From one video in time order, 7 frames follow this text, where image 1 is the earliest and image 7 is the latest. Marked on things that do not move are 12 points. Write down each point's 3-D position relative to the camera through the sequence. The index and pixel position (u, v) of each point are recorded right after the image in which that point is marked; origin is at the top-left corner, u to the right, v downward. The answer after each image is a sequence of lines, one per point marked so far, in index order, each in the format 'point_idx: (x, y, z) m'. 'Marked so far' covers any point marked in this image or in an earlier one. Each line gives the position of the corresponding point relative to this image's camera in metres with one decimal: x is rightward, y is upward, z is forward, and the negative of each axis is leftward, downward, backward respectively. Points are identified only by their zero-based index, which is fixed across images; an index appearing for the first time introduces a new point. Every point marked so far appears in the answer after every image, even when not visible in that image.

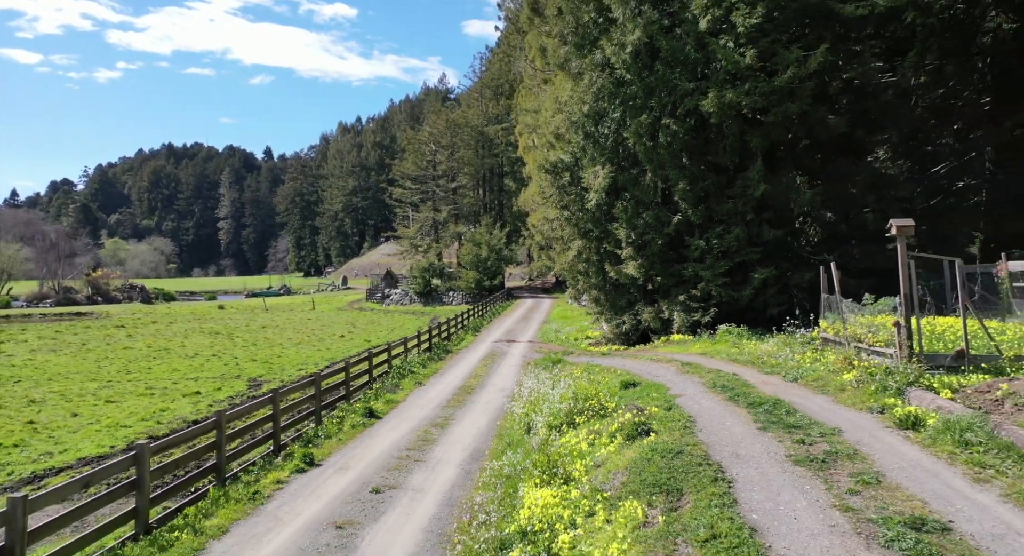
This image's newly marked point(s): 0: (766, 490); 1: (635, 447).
0: (+2.8, -2.2, +8.5) m
1: (+1.8, -2.4, +11.3) m
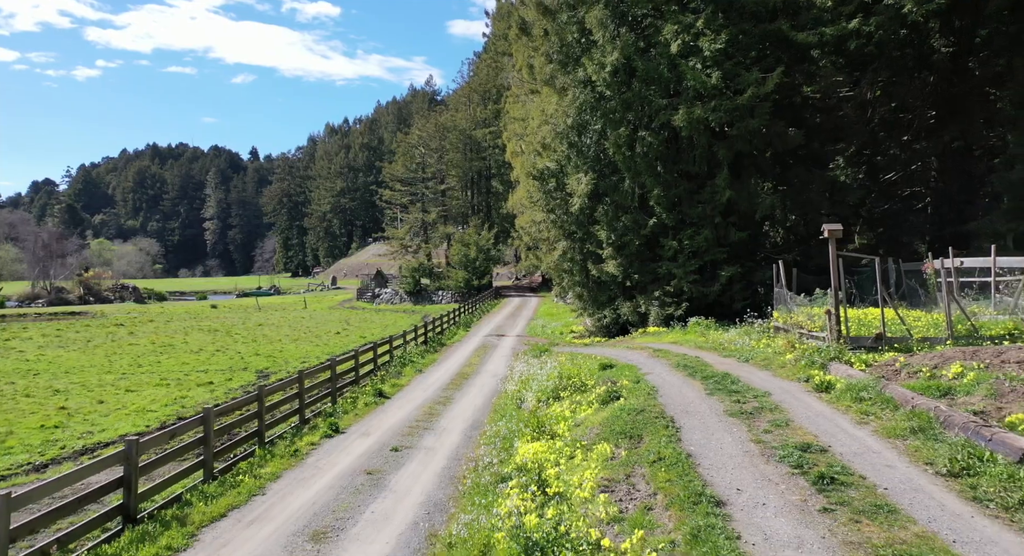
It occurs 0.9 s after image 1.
0: (+2.8, -2.1, +11.2) m
1: (+1.7, -2.3, +14.0) m
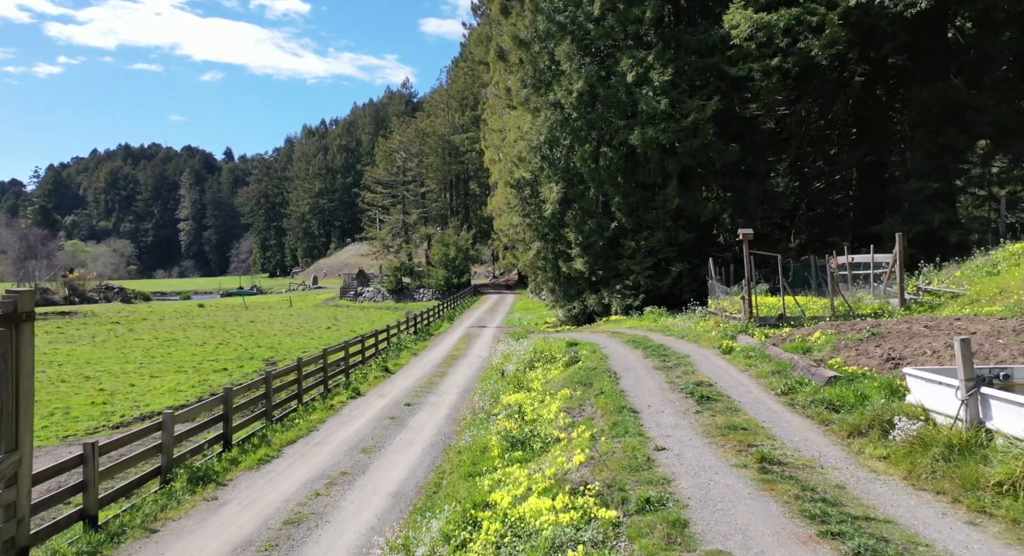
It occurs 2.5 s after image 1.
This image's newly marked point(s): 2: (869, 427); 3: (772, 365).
0: (+2.5, -2.0, +16.0) m
1: (+1.4, -2.1, +18.7) m
2: (+4.5, -1.8, +10.0) m
3: (+5.0, -1.7, +15.5) m
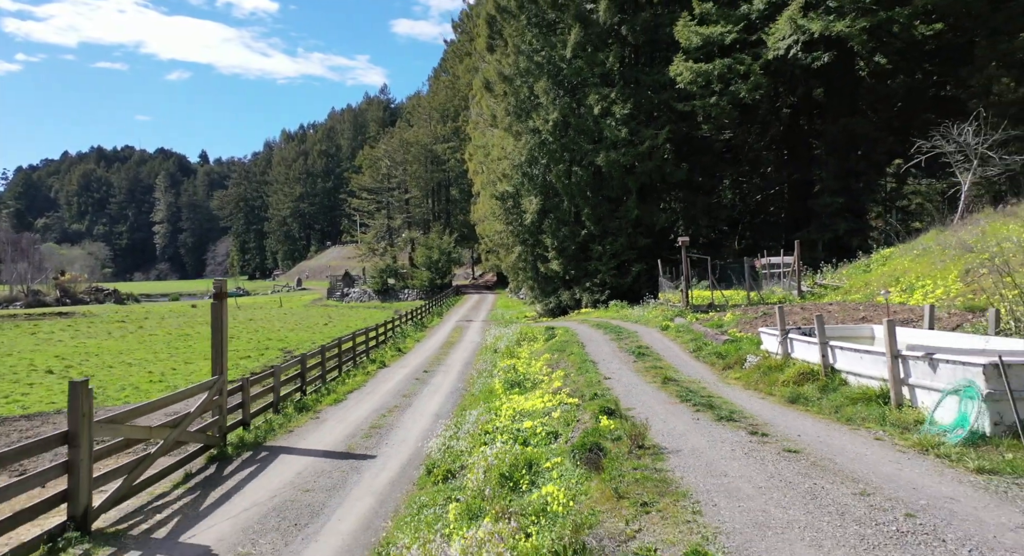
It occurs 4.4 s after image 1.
0: (+2.4, -1.8, +22.3) m
1: (+1.2, -2.0, +25.0) m
2: (+4.6, -1.7, +16.4) m
3: (+4.9, -1.5, +21.9) m
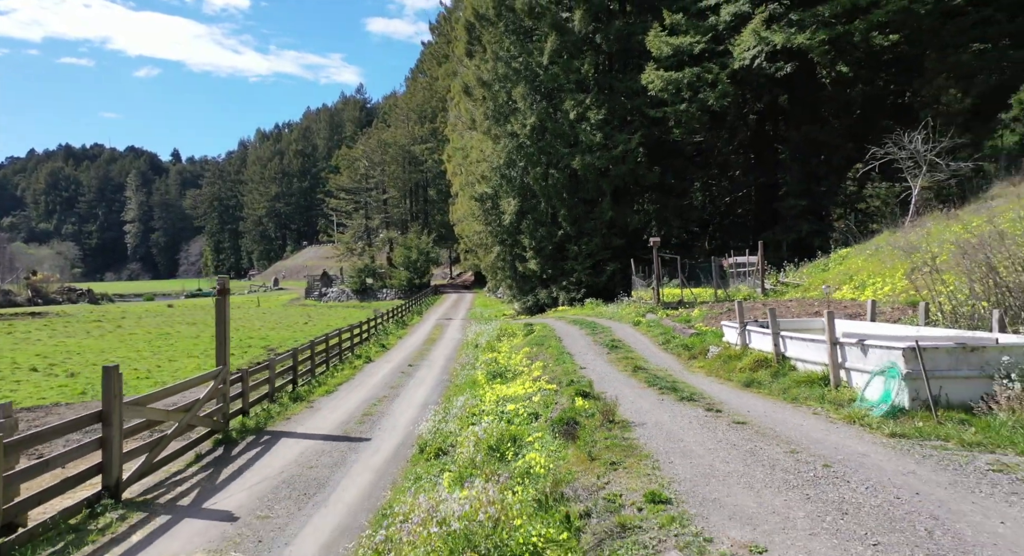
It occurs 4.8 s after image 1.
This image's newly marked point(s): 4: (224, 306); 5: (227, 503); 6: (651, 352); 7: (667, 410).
0: (+1.9, -1.8, +23.7) m
1: (+0.5, -2.0, +26.4) m
2: (+4.2, -1.6, +17.9) m
3: (+4.4, -1.5, +23.4) m
4: (-6.0, -0.6, +16.8) m
5: (-4.0, -3.2, +11.5) m
6: (+3.4, -1.8, +19.7) m
7: (+2.3, -1.9, +11.9) m
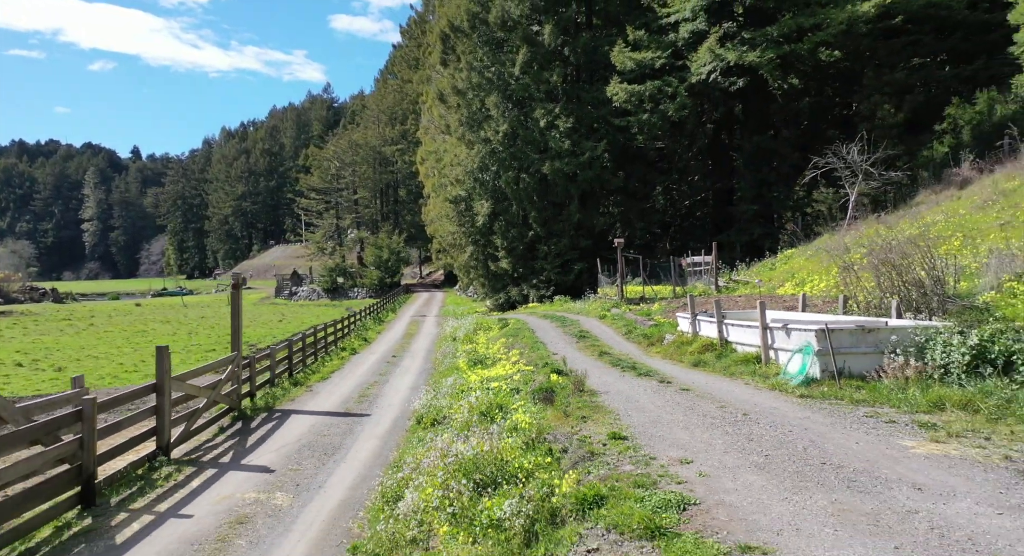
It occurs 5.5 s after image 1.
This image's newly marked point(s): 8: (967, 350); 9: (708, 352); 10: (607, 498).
0: (+1.1, -1.7, +26.1) m
1: (-0.3, -1.9, +28.7) m
2: (+3.7, -1.6, +20.5) m
3: (+3.6, -1.4, +25.9) m
4: (-6.4, -0.5, +18.9) m
5: (-4.3, -3.1, +13.7) m
6: (+2.8, -1.7, +22.2) m
7: (+2.0, -1.9, +14.4) m
8: (+6.7, -1.1, +12.0) m
9: (+4.2, -1.6, +17.3) m
10: (+1.1, -2.4, +8.9) m
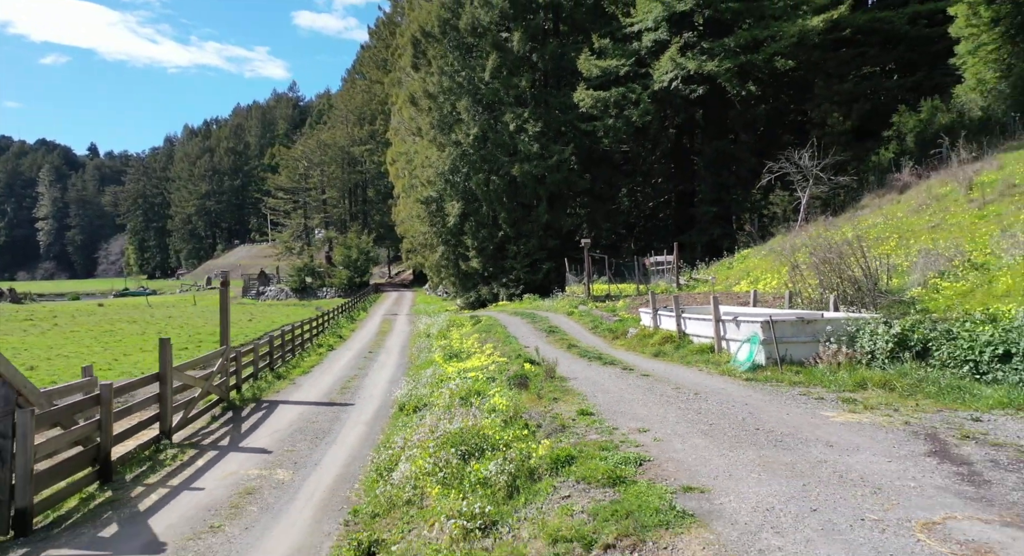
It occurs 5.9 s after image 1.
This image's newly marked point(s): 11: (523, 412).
0: (+0.2, -1.7, +27.5) m
1: (-1.4, -1.8, +30.0) m
2: (+3.0, -1.5, +21.9) m
3: (+2.7, -1.4, +27.4) m
4: (-7.1, -0.4, +20.0) m
5: (-4.7, -3.0, +14.8) m
6: (+2.0, -1.7, +23.7) m
7: (+1.6, -1.8, +15.8) m
8: (+6.4, -1.0, +13.6) m
9: (+3.6, -1.5, +18.8) m
10: (+0.8, -2.3, +10.3) m
11: (+0.2, -2.1, +12.7) m
